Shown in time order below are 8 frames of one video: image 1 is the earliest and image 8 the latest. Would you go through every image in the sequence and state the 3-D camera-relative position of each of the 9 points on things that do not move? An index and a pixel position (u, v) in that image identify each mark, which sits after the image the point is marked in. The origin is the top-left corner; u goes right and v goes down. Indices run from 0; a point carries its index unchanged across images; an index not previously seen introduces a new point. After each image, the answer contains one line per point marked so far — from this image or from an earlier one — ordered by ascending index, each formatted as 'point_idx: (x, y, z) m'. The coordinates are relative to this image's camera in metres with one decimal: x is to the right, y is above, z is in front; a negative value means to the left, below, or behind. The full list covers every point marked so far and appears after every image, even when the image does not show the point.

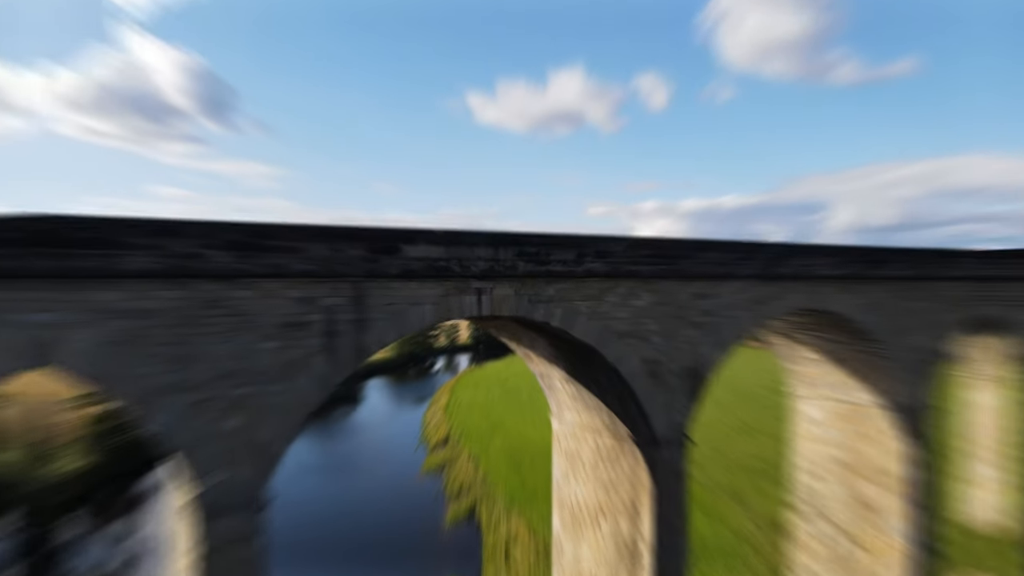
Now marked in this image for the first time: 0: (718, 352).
0: (+4.4, -1.4, +11.5) m
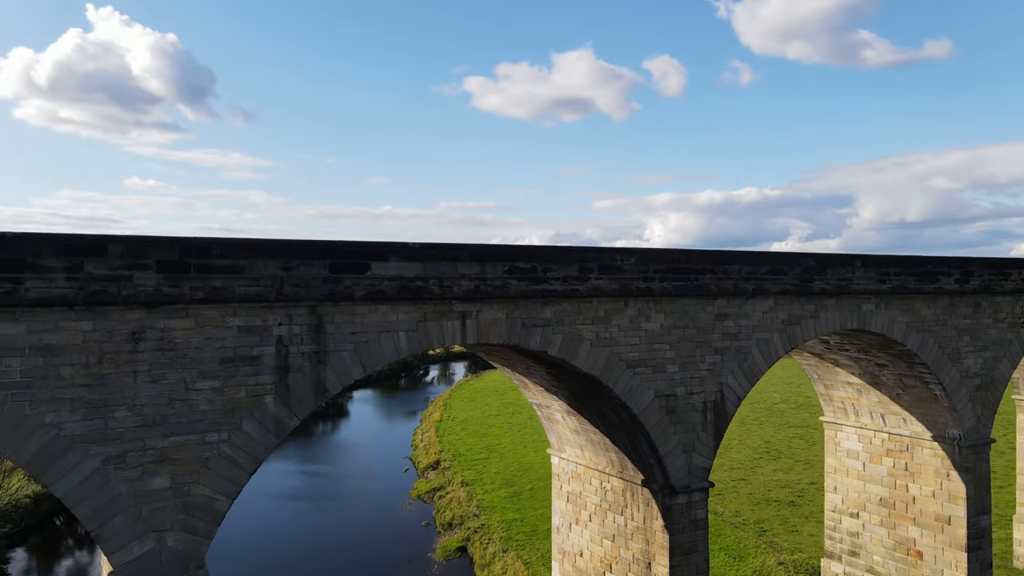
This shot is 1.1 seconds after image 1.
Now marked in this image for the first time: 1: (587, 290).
0: (+4.3, -1.7, +10.0) m
1: (+1.2, 0.0, +8.7) m
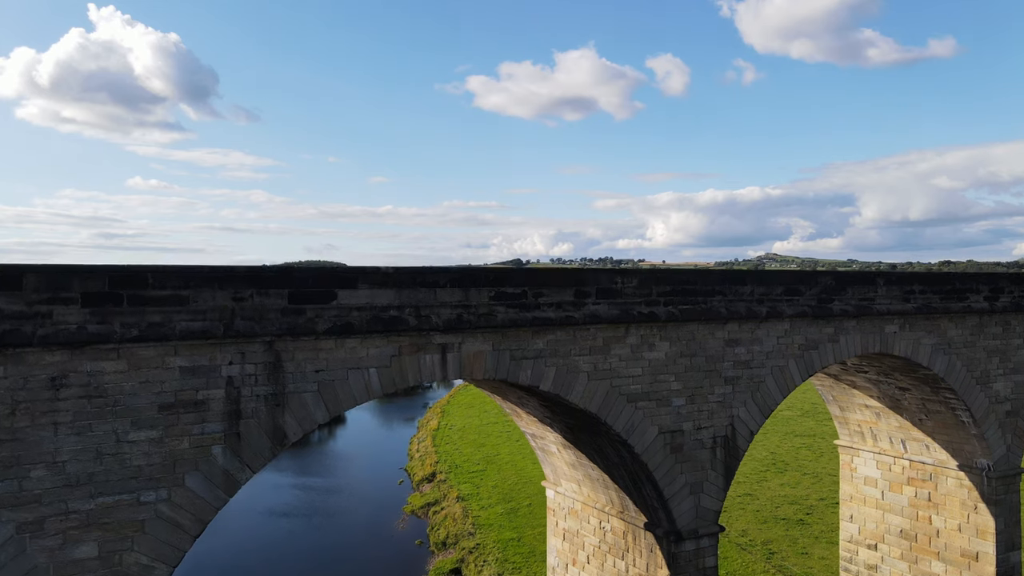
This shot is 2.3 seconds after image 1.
0: (+4.1, -2.1, +9.1) m
1: (+1.0, -0.4, +7.8) m
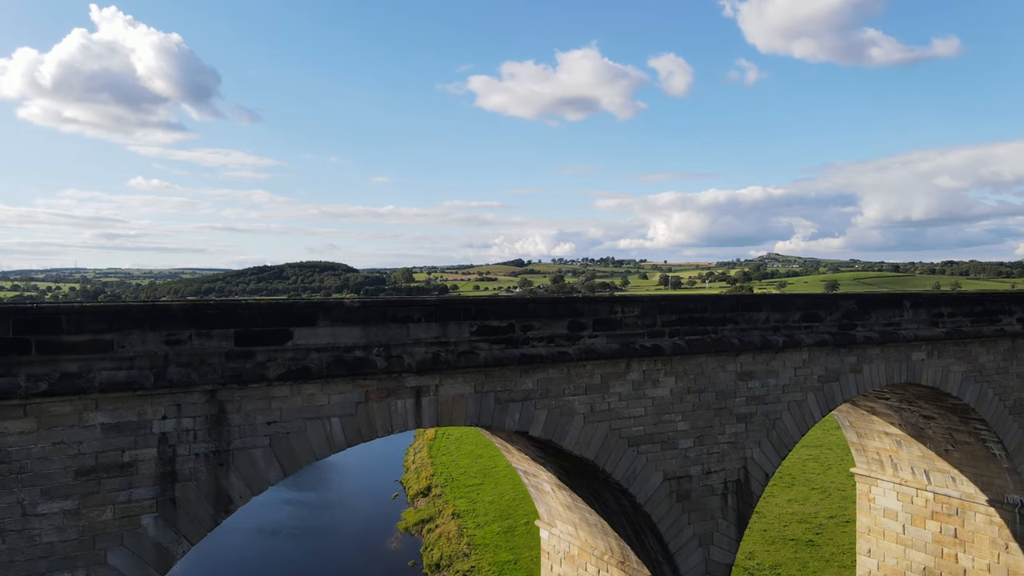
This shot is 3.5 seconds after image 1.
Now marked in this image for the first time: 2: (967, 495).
0: (+3.9, -2.5, +8.2) m
1: (+0.8, -0.8, +6.9) m
2: (+9.2, -4.2, +11.1) m
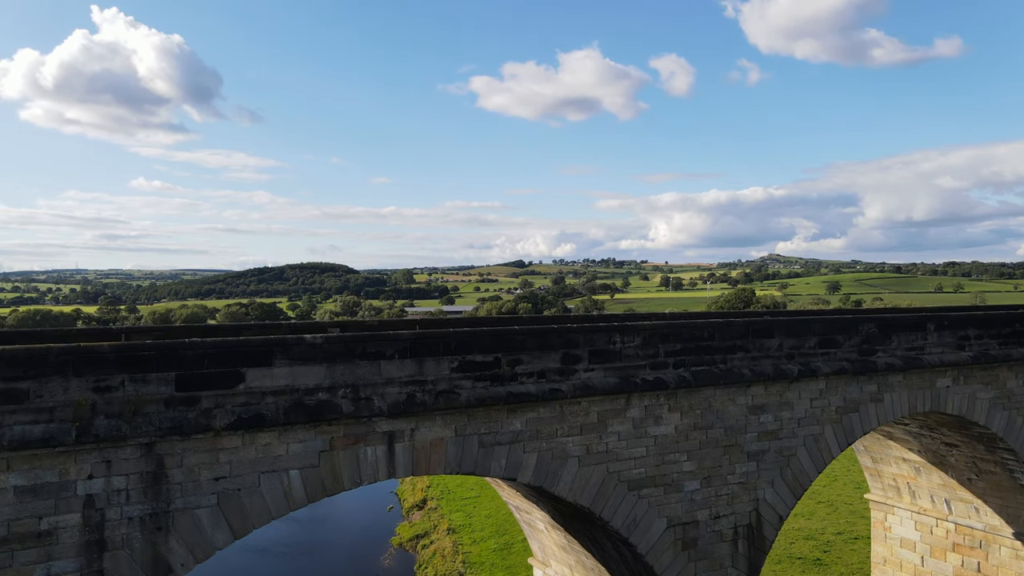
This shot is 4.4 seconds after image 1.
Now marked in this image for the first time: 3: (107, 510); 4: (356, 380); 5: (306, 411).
0: (+3.8, -2.8, +7.5) m
1: (+0.7, -1.1, +6.2) m
2: (+9.1, -4.5, +10.4) m
3: (-3.4, -1.8, +4.6) m
4: (-1.5, -0.9, +5.4) m
5: (-1.9, -1.1, +5.1) m
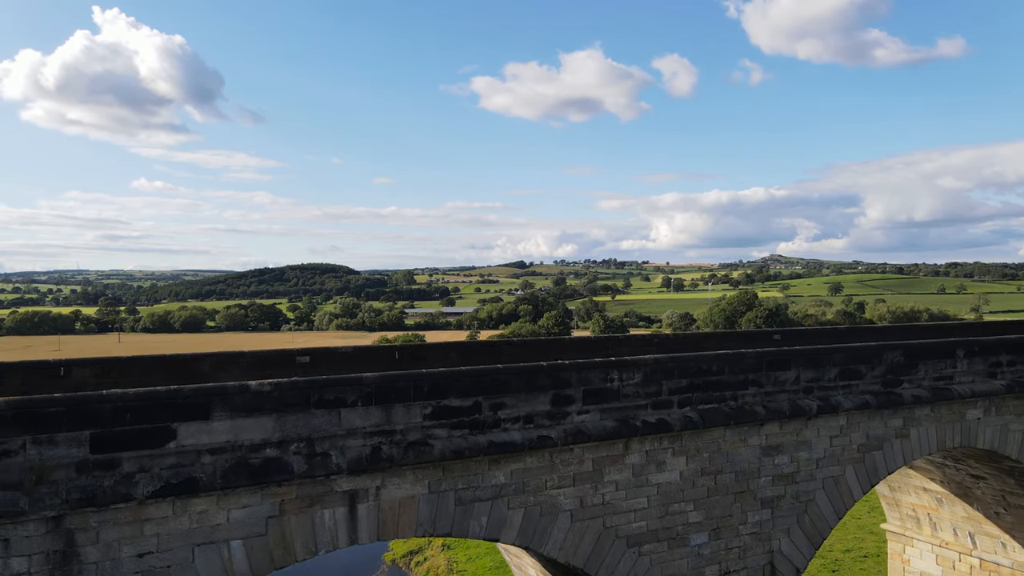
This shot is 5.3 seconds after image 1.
0: (+3.6, -3.2, +6.7) m
1: (+0.5, -1.5, +5.5) m
2: (+8.9, -4.9, +9.6) m
3: (-3.6, -2.2, +3.8) m
4: (-1.7, -1.2, +4.7) m
5: (-2.1, -1.5, +4.4) m
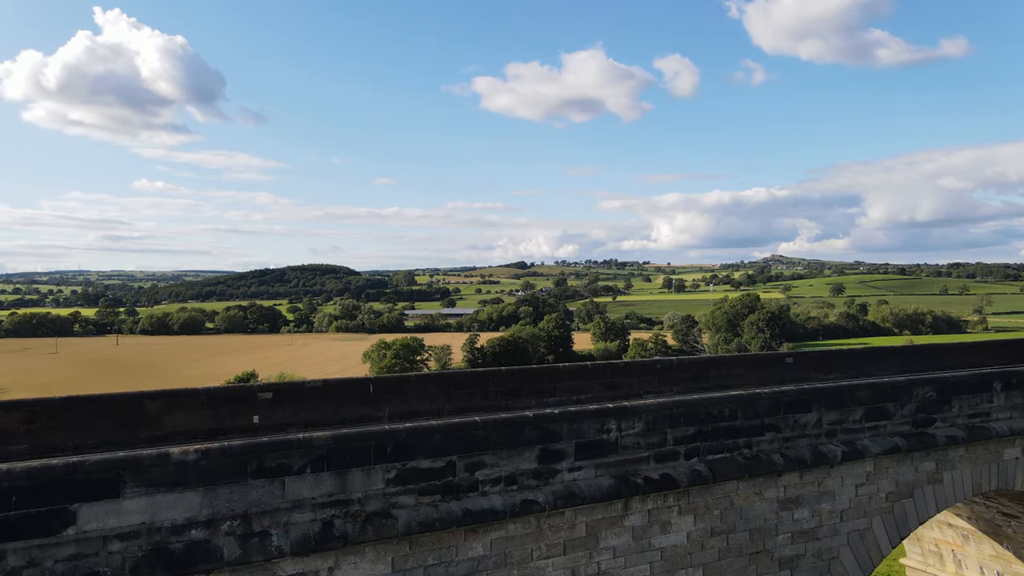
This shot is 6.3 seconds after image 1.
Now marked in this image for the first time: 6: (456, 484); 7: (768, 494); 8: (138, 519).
0: (+3.4, -3.5, +5.9) m
1: (+0.3, -1.8, +4.7) m
2: (+8.8, -5.2, +8.8) m
3: (-3.7, -2.5, +3.1) m
4: (-1.9, -1.6, +3.9) m
5: (-2.3, -1.8, +3.6) m
6: (-0.4, -1.6, +4.4) m
7: (+2.6, -2.1, +5.6) m
8: (-2.5, -1.5, +3.6) m
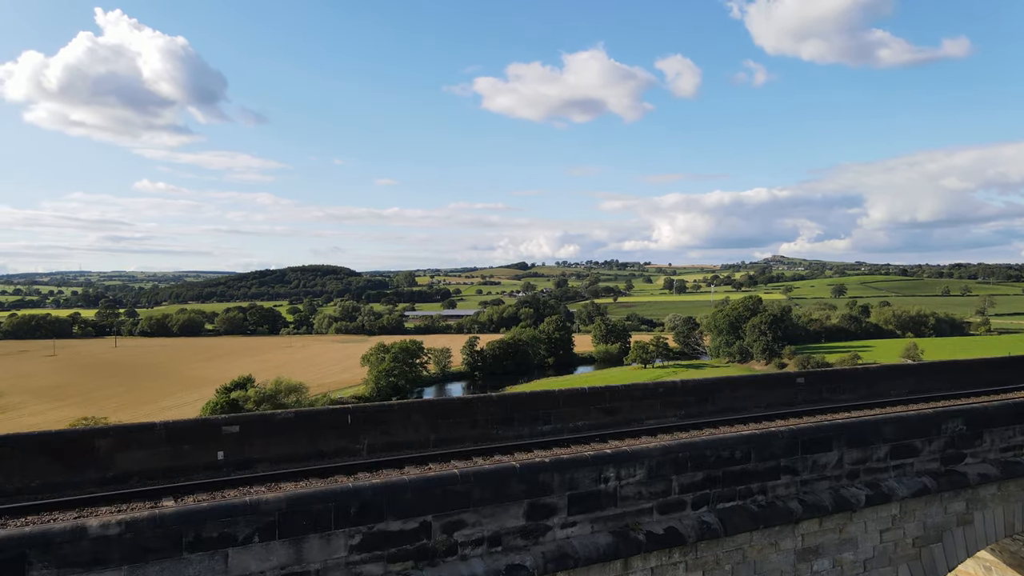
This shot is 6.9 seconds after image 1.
0: (+3.3, -3.7, +5.4) m
1: (+0.2, -2.0, +4.1) m
2: (+8.7, -5.4, +8.2) m
3: (-3.8, -2.7, +2.5) m
4: (-2.0, -1.8, +3.3) m
5: (-2.4, -2.0, +3.0) m
6: (-0.6, -1.8, +3.9) m
7: (+2.5, -2.4, +5.1) m
8: (-2.6, -1.8, +3.1) m
